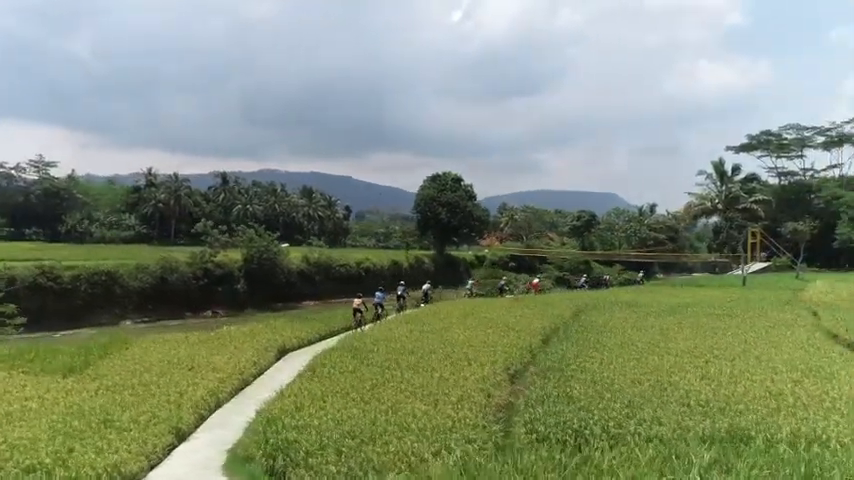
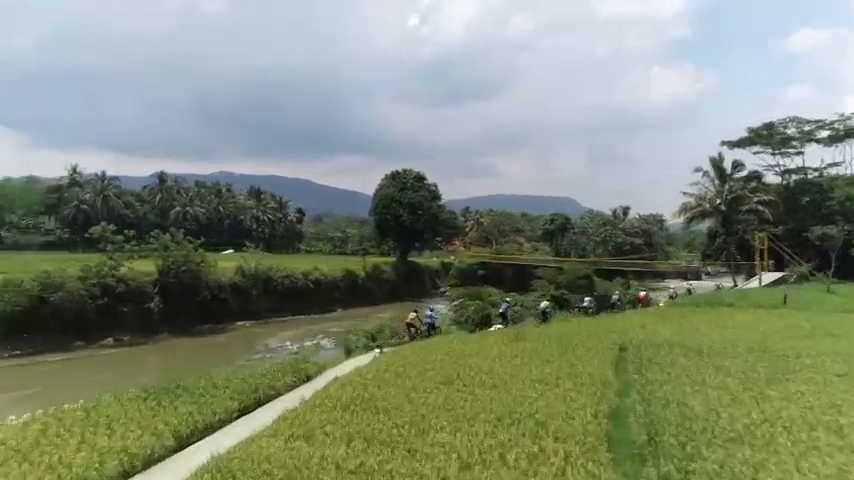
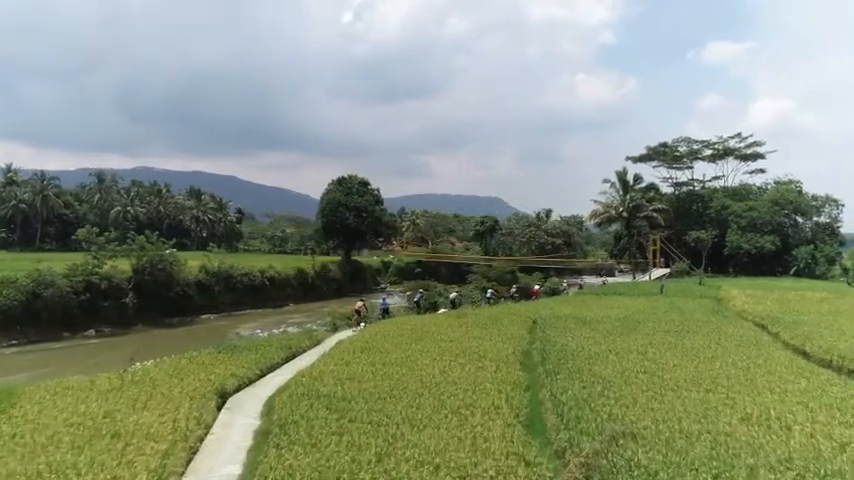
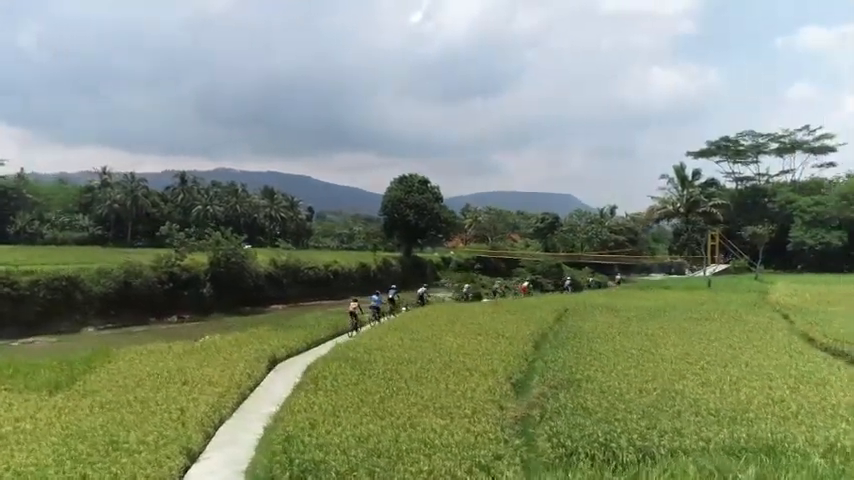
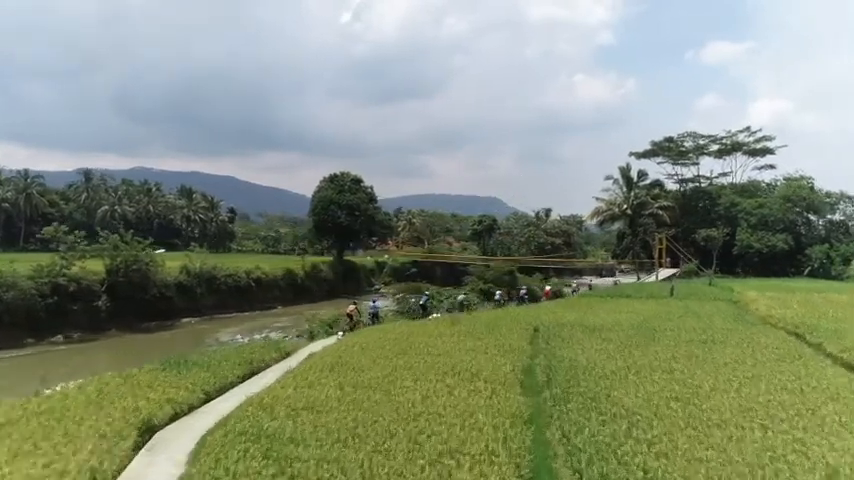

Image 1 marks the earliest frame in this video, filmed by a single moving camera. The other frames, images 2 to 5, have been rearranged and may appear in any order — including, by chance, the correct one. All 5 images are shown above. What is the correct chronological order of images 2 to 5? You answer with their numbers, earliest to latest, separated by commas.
4, 3, 5, 2
